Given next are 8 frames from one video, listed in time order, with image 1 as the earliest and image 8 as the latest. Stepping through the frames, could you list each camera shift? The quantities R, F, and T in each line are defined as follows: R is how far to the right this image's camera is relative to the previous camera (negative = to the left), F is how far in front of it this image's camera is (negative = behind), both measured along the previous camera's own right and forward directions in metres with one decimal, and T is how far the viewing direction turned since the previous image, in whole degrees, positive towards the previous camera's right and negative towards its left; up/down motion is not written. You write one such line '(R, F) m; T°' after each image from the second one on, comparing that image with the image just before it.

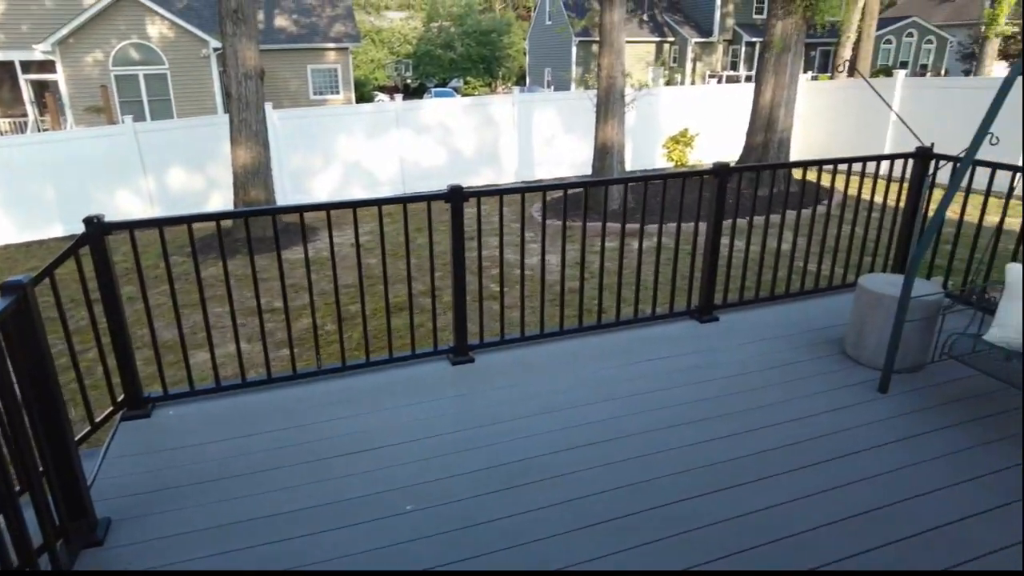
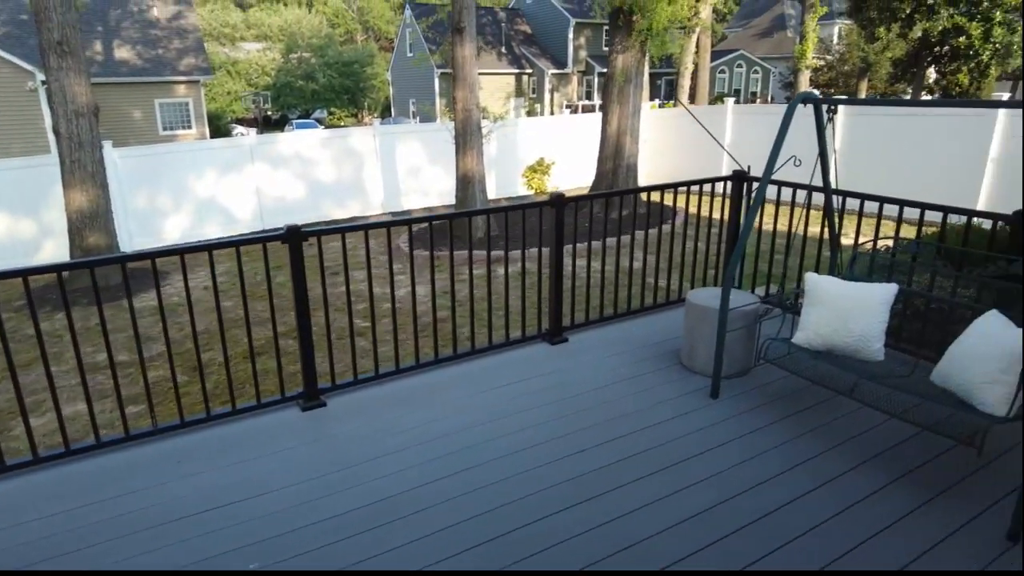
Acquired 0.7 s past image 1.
(+0.1, 0.0) m; +11°
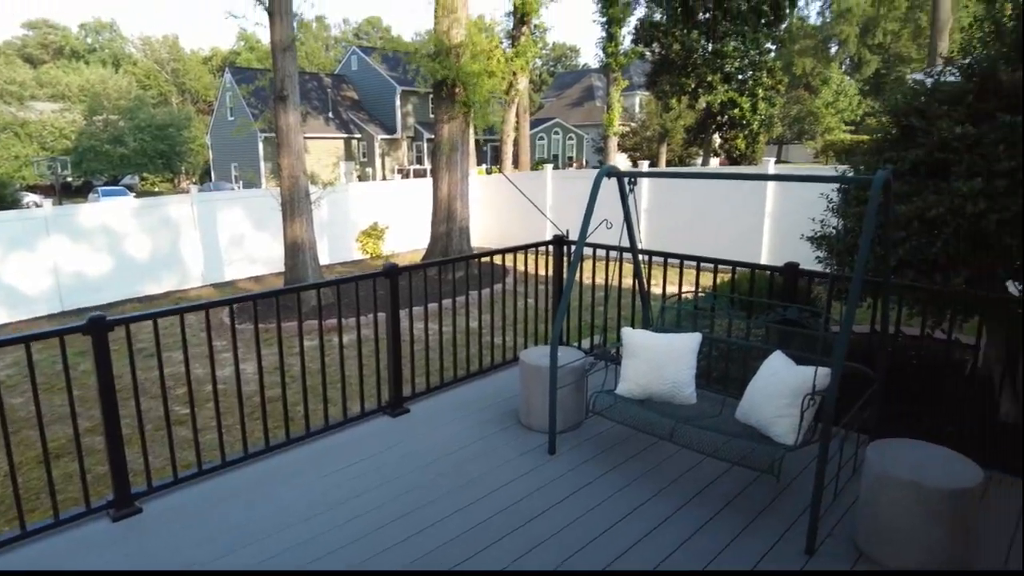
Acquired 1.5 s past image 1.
(0.0, 0.0) m; +14°
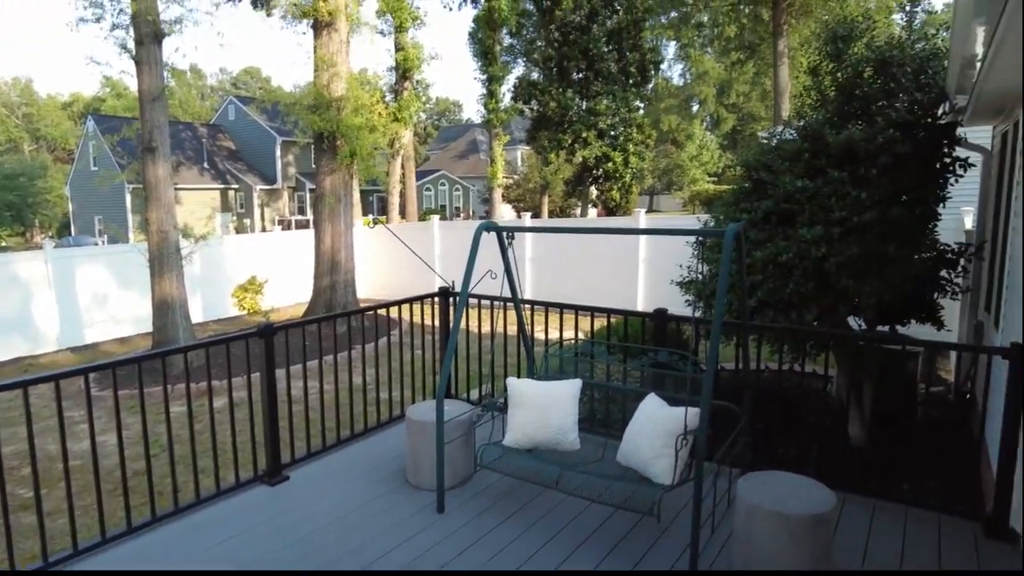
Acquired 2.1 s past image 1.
(0.0, 0.0) m; +10°
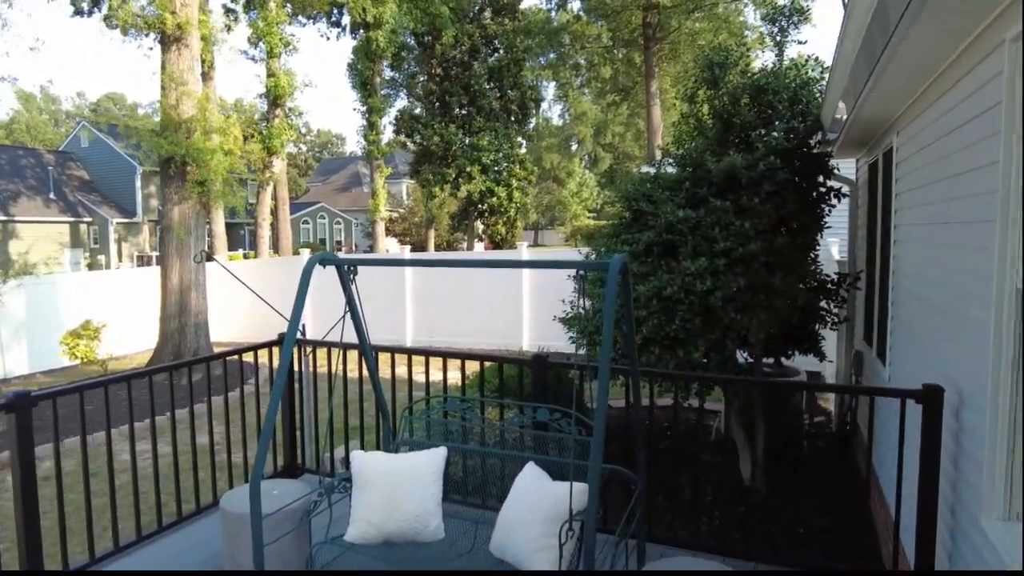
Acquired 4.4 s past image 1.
(+0.2, +0.5) m; +10°
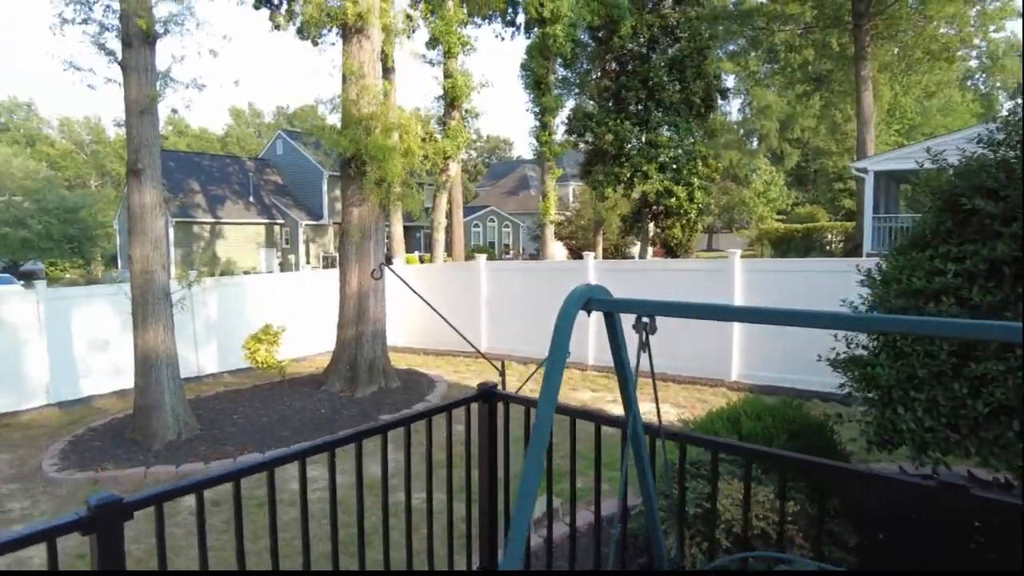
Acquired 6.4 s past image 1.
(-0.5, +1.1) m; -14°
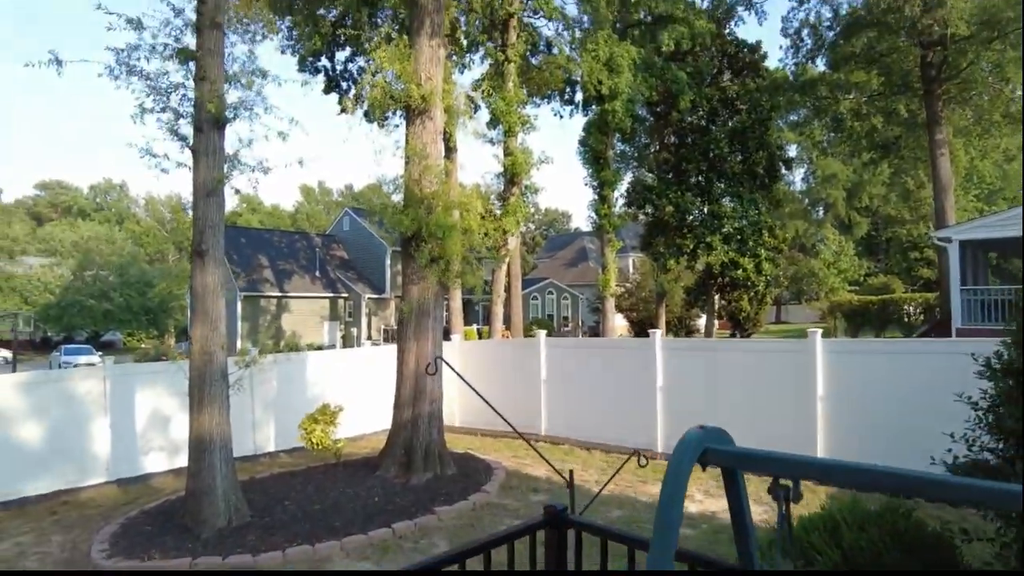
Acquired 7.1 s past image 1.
(0.0, +0.3) m; -5°
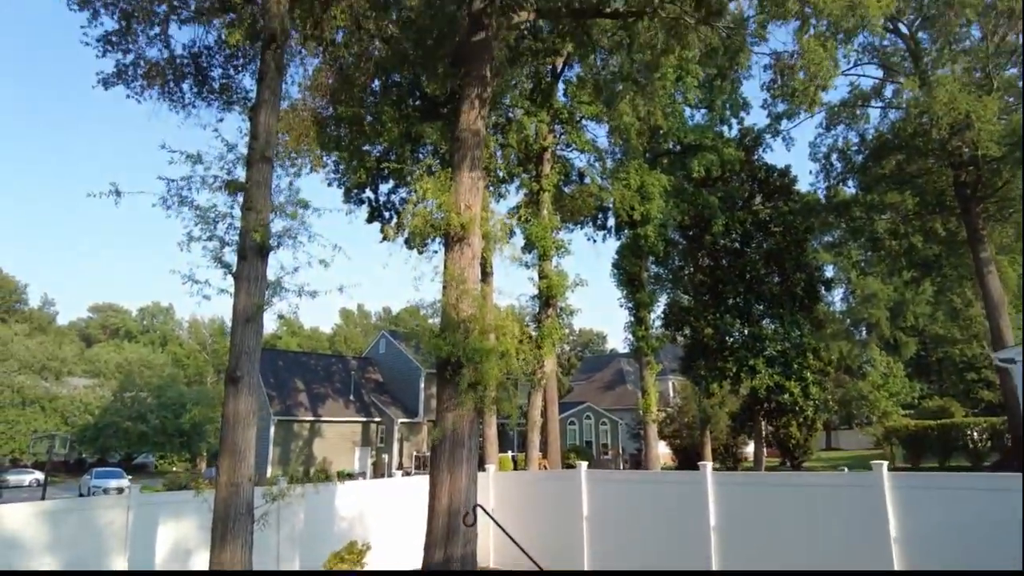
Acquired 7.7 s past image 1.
(-0.1, +0.2) m; -3°
